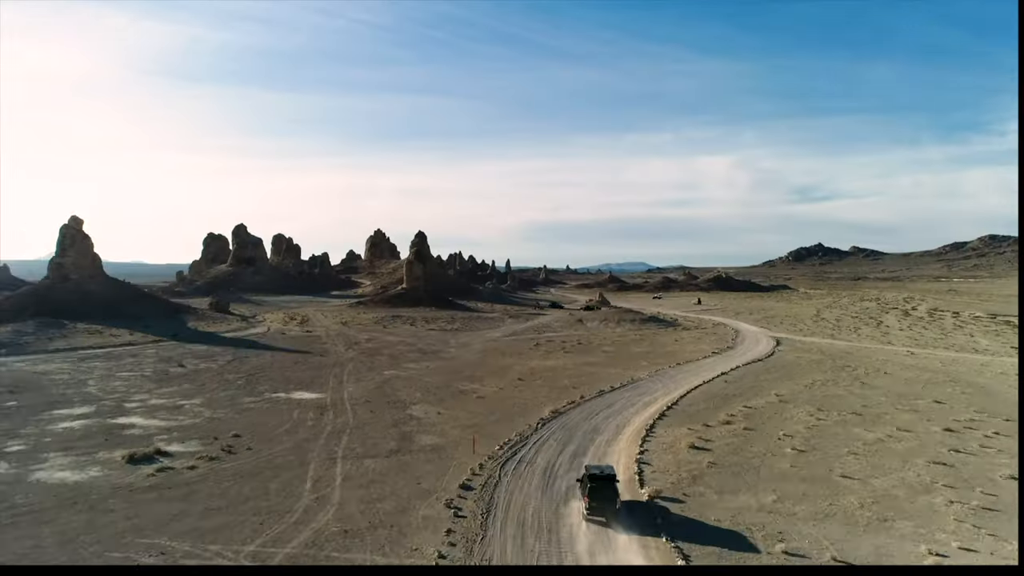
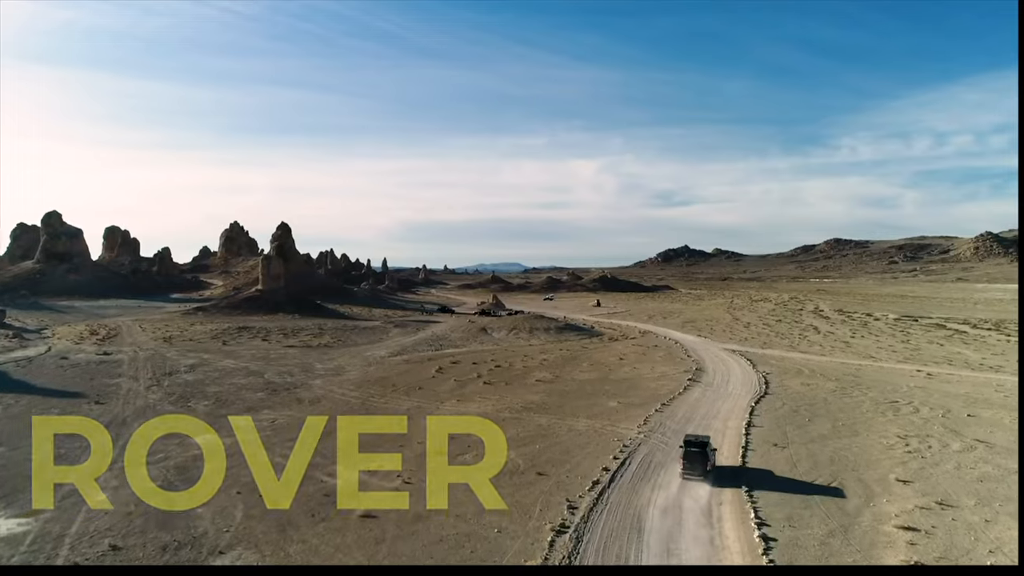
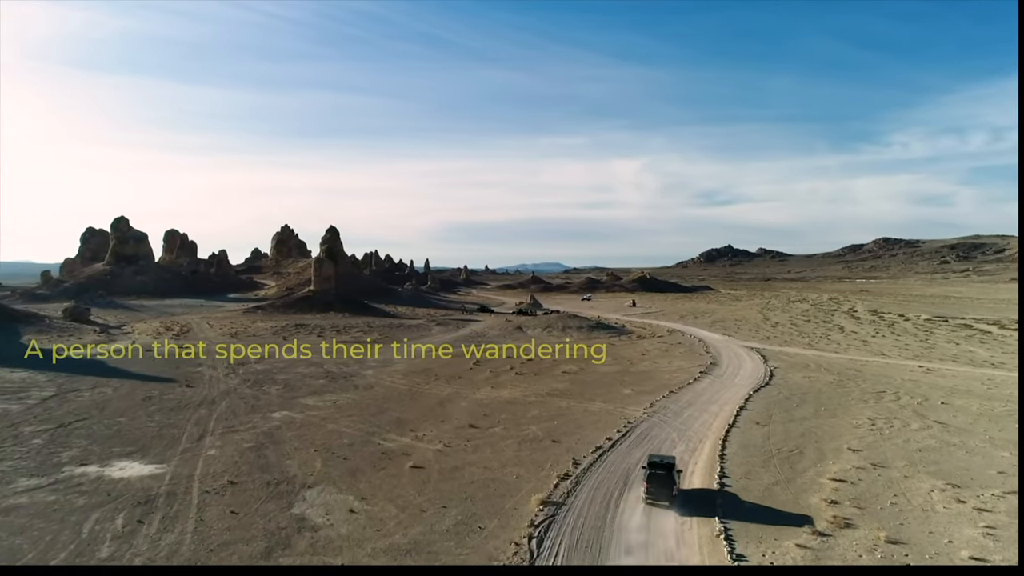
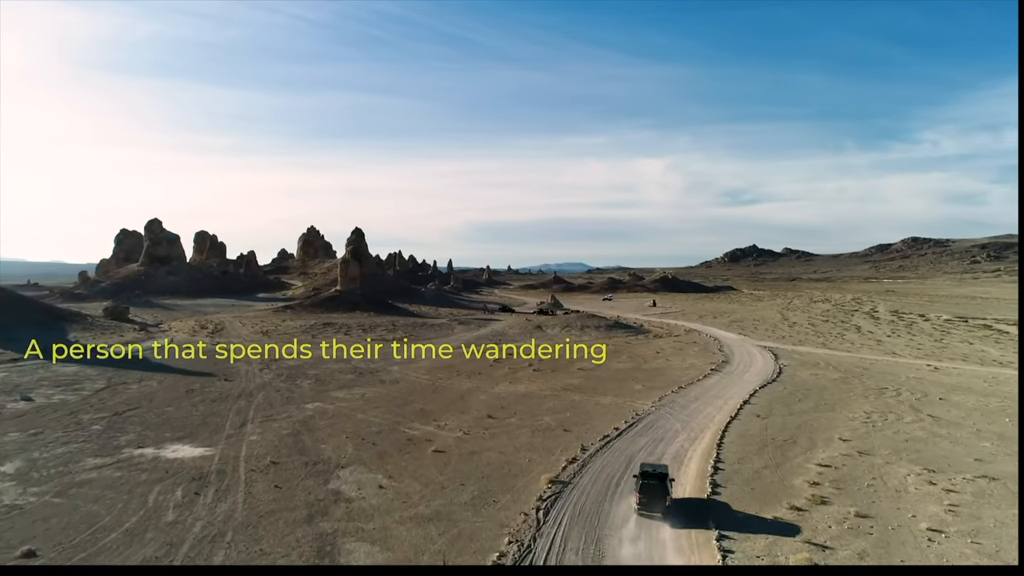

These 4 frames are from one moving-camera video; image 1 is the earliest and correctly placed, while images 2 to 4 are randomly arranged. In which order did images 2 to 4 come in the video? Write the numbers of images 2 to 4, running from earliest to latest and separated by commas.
4, 3, 2
